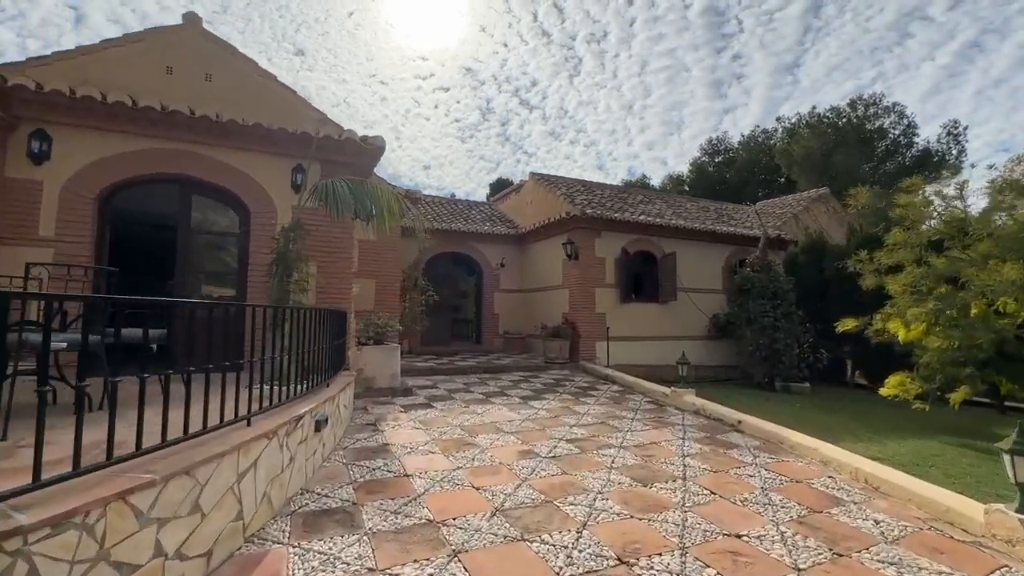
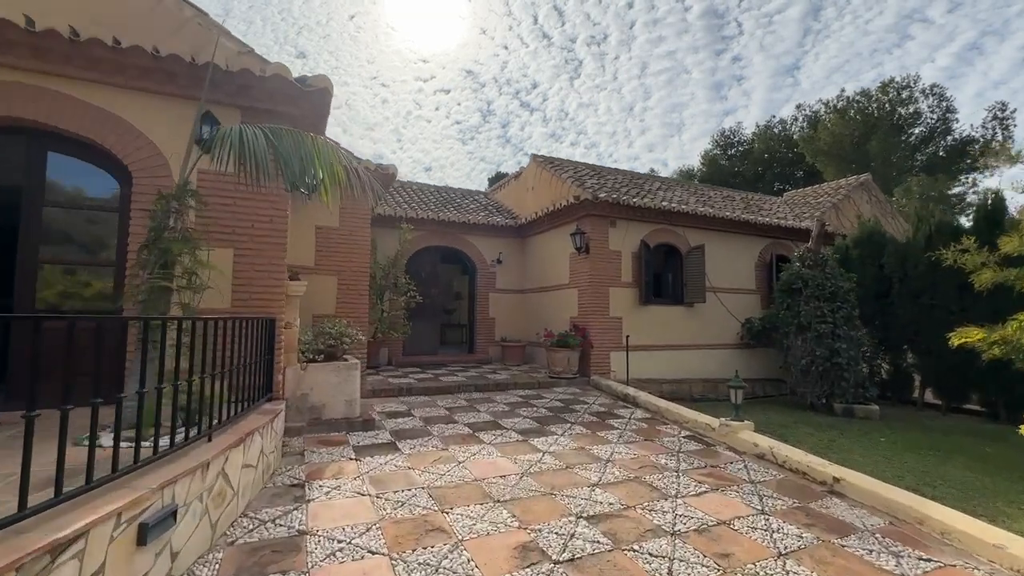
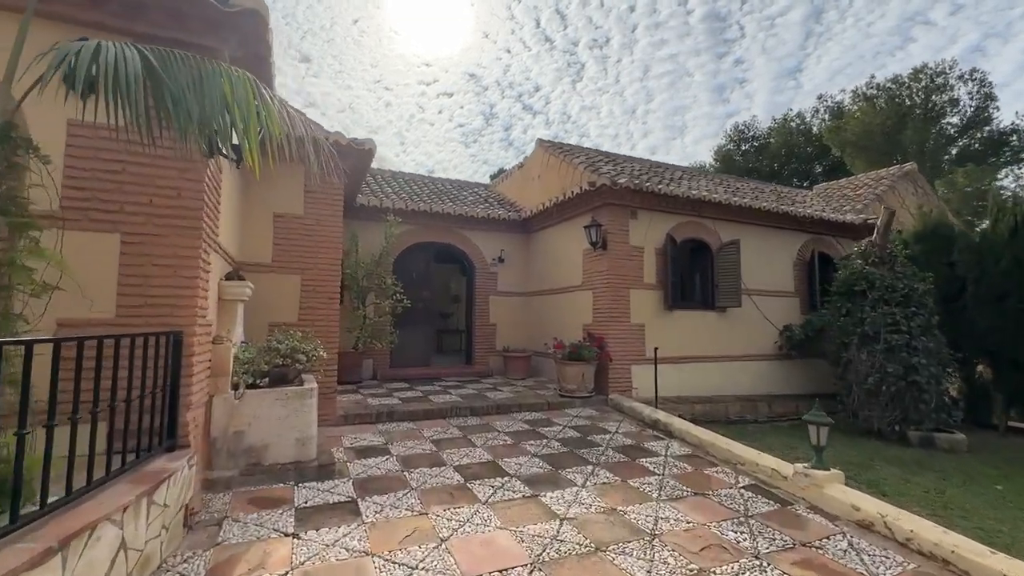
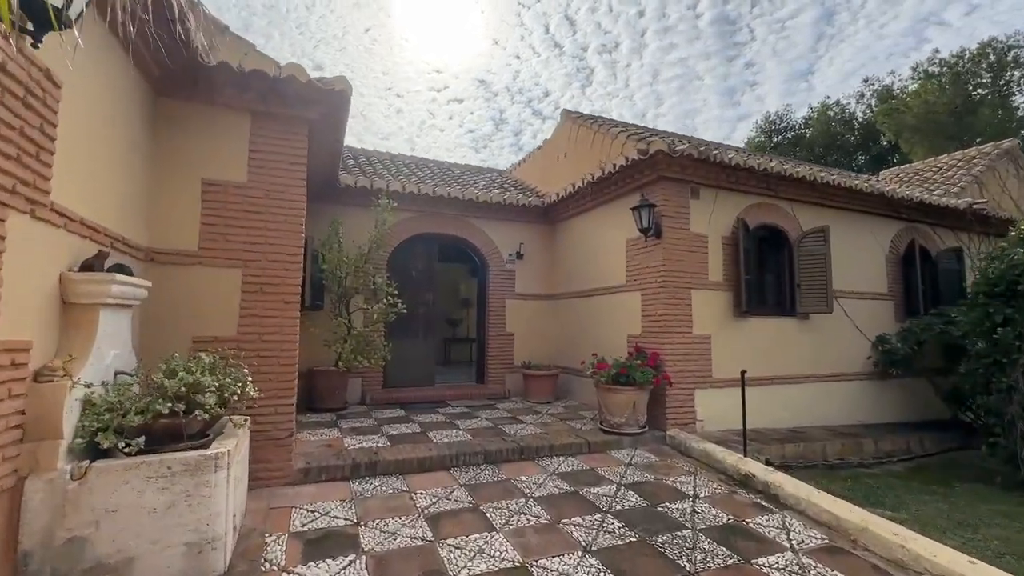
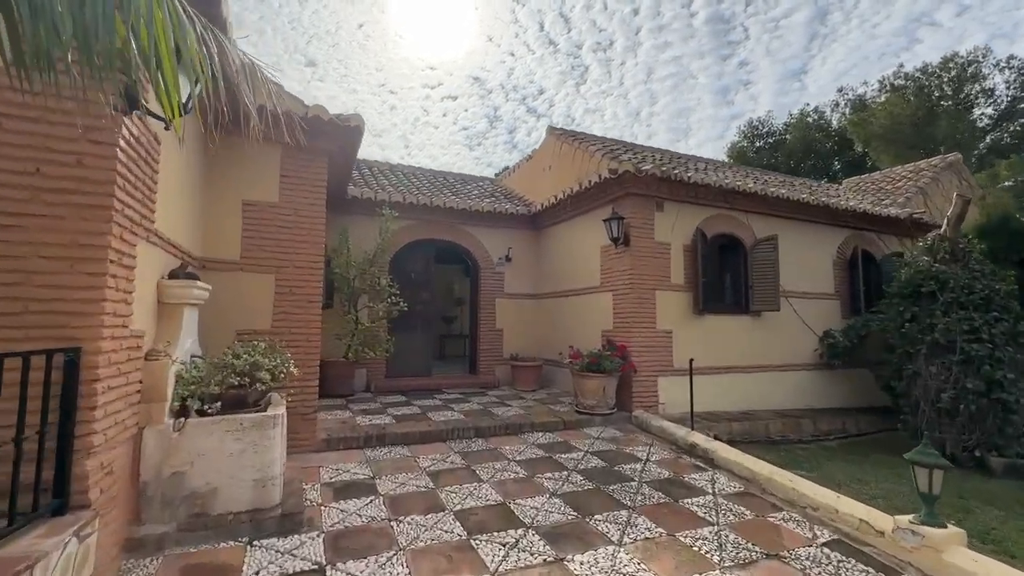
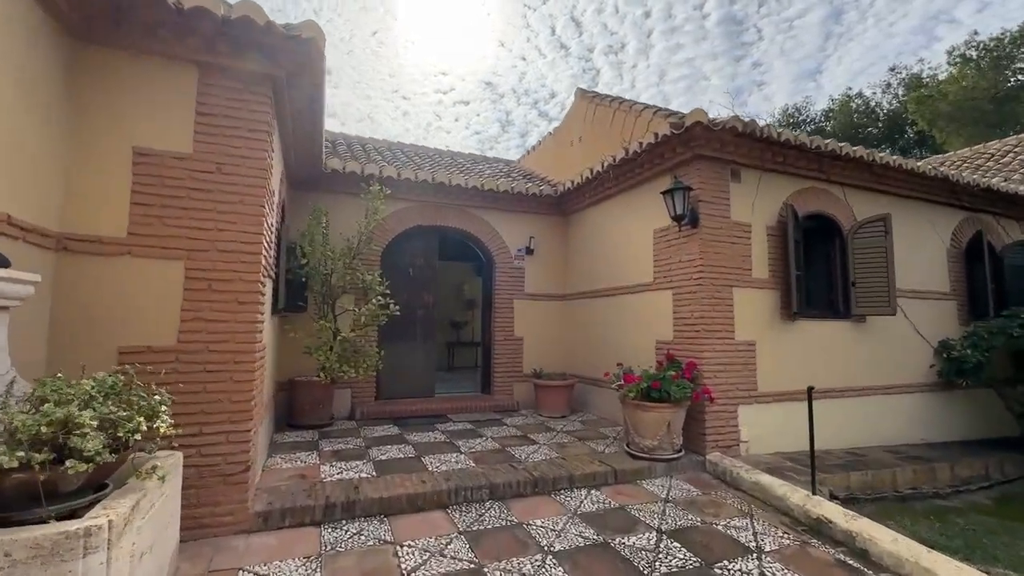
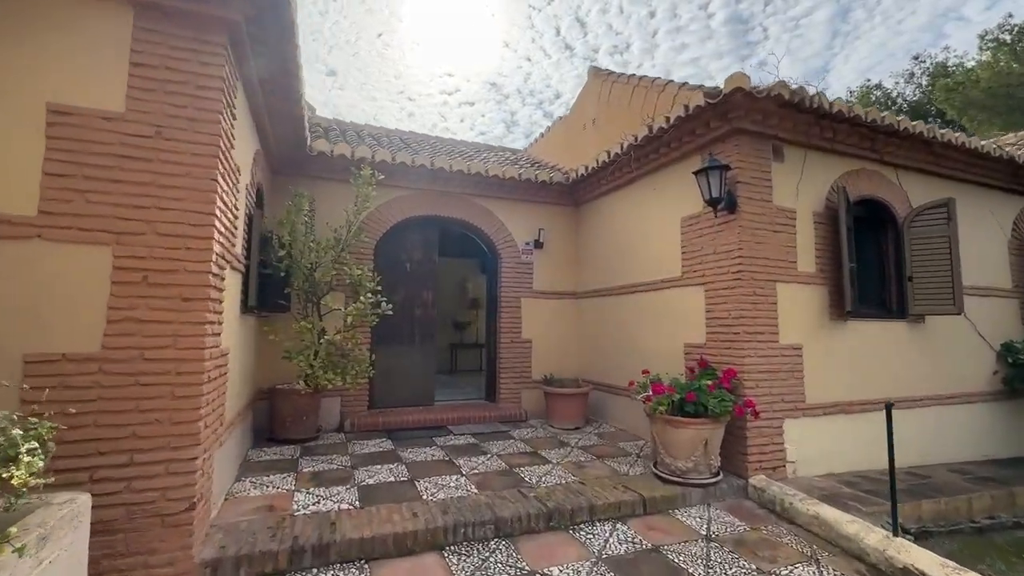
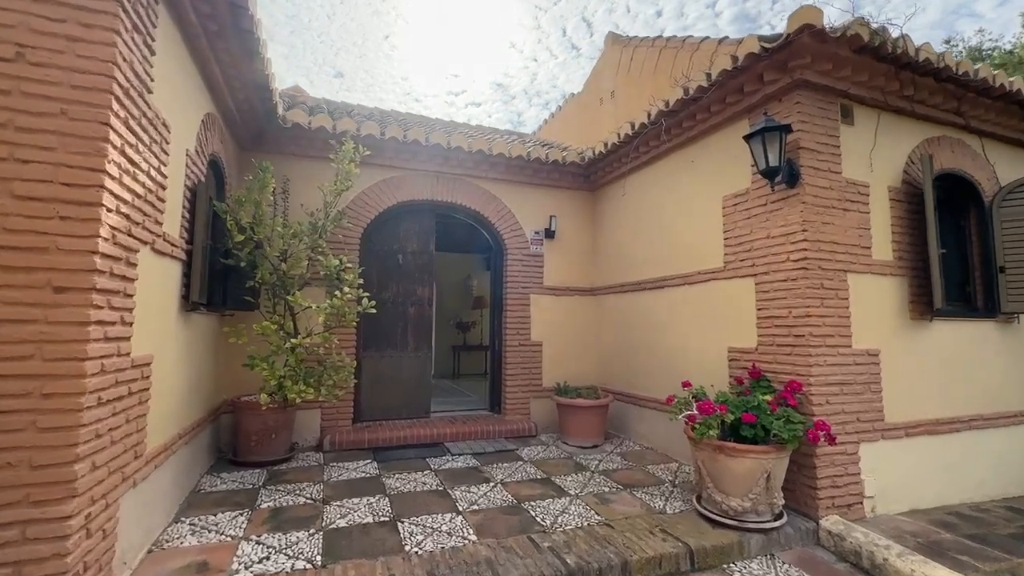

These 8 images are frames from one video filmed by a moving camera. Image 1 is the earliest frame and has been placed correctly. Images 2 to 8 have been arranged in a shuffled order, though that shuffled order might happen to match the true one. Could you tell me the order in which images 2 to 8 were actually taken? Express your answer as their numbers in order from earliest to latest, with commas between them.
2, 3, 5, 4, 6, 7, 8
